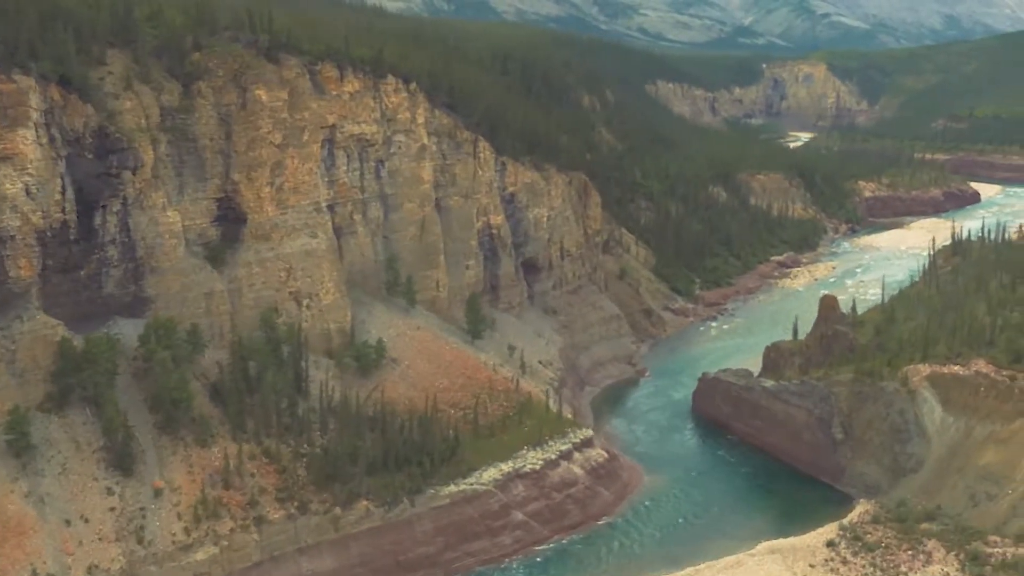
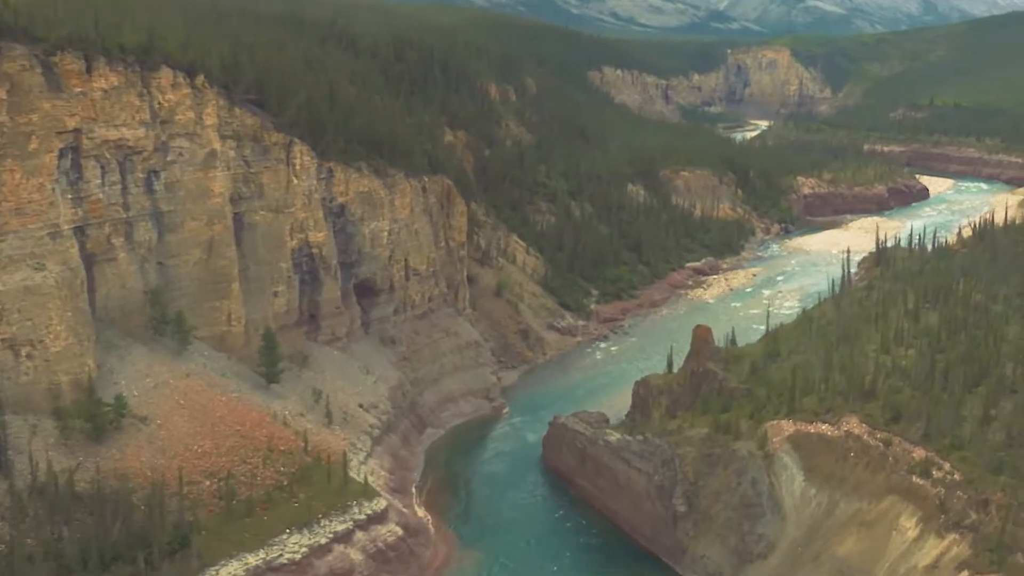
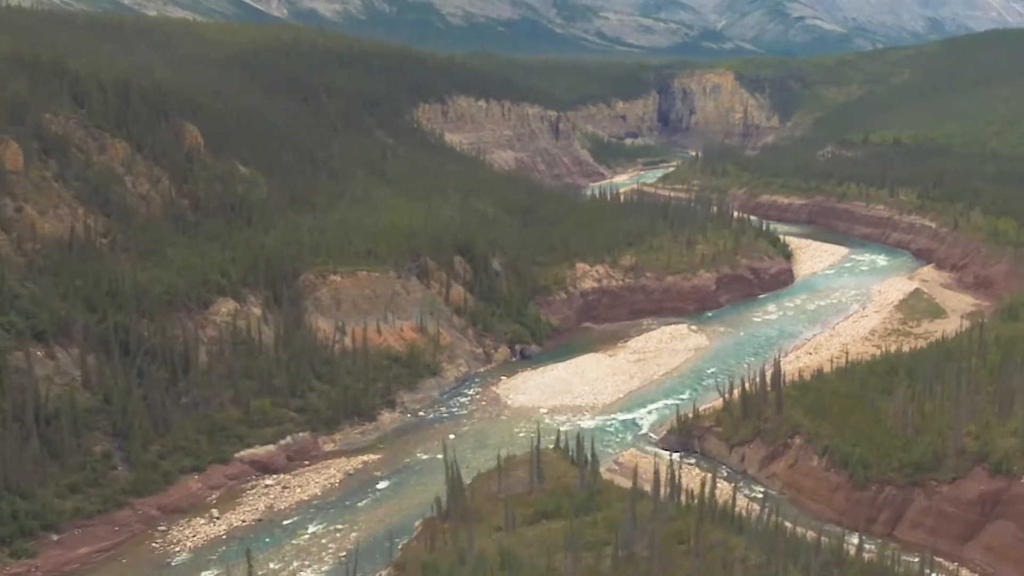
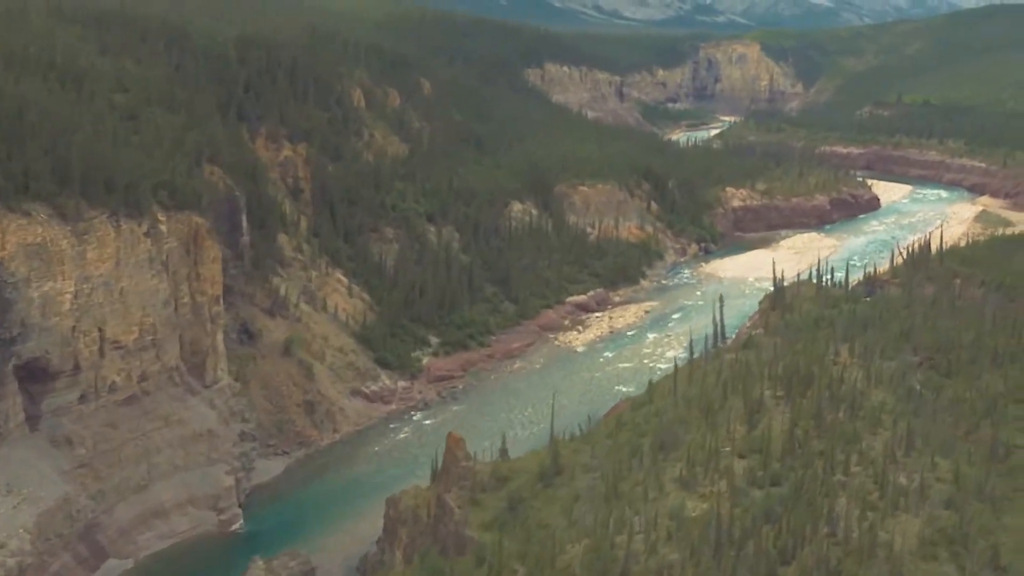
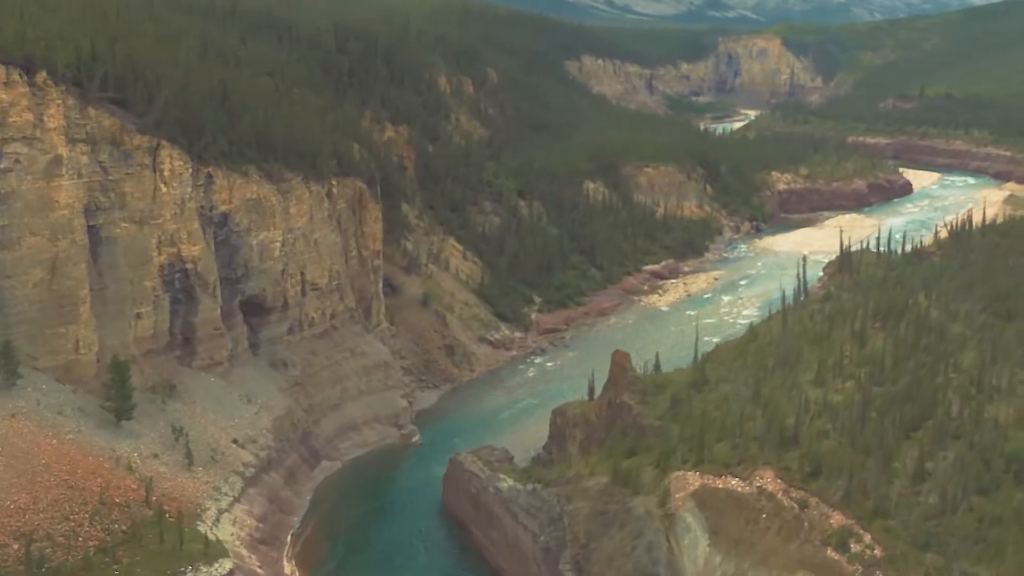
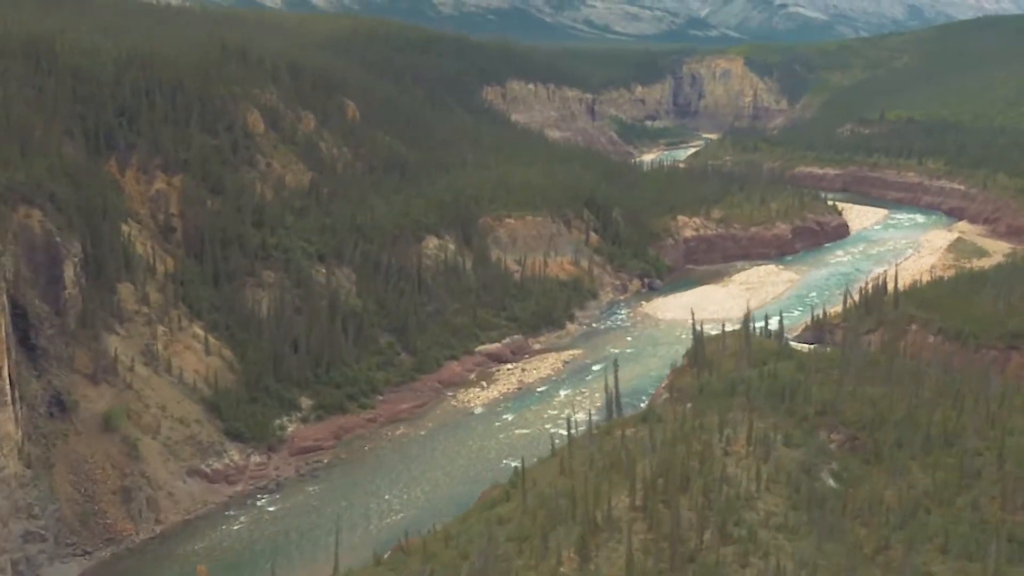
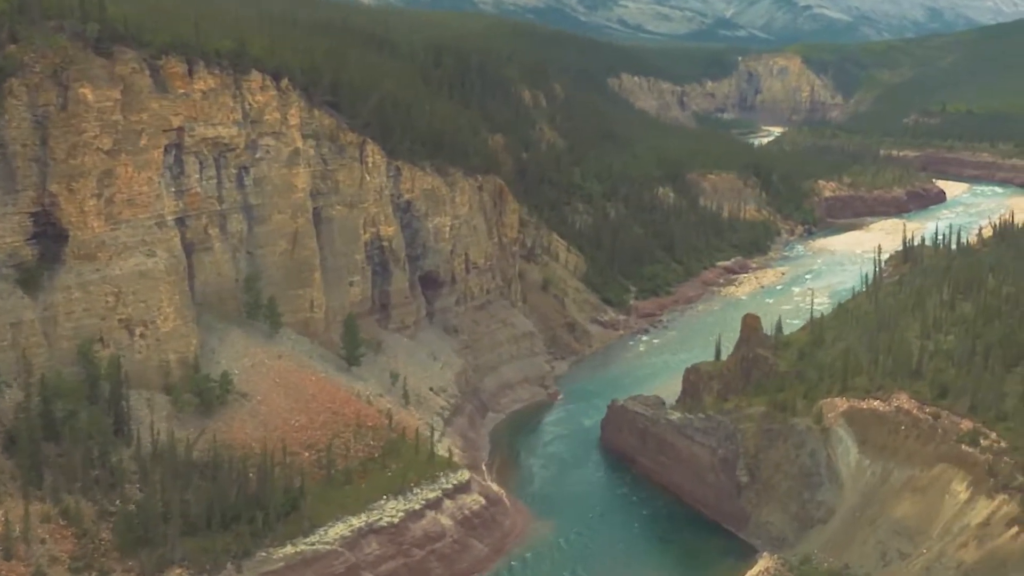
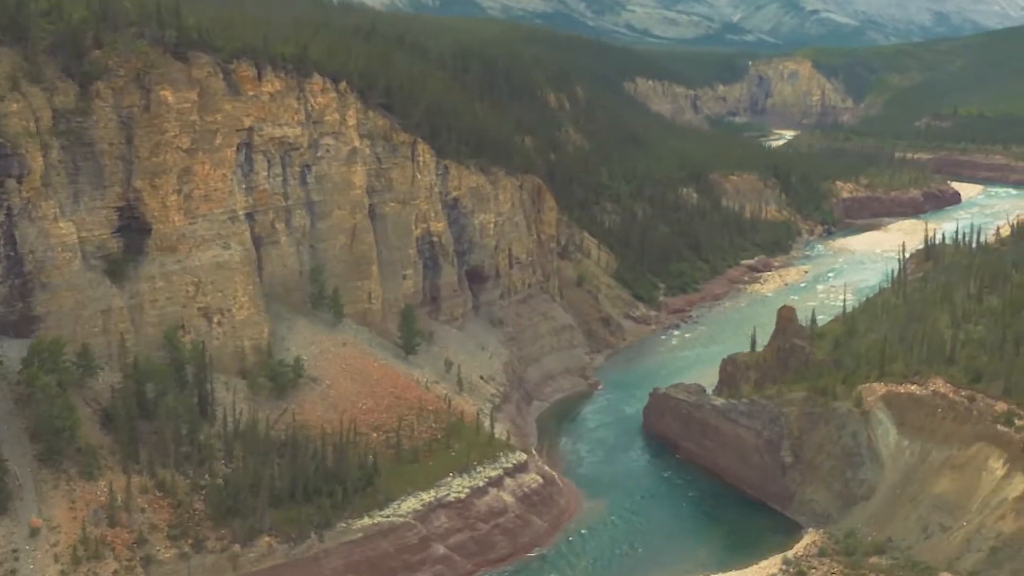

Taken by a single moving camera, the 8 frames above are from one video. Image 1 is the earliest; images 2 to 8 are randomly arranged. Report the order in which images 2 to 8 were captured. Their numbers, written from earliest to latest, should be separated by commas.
8, 7, 2, 5, 4, 6, 3
